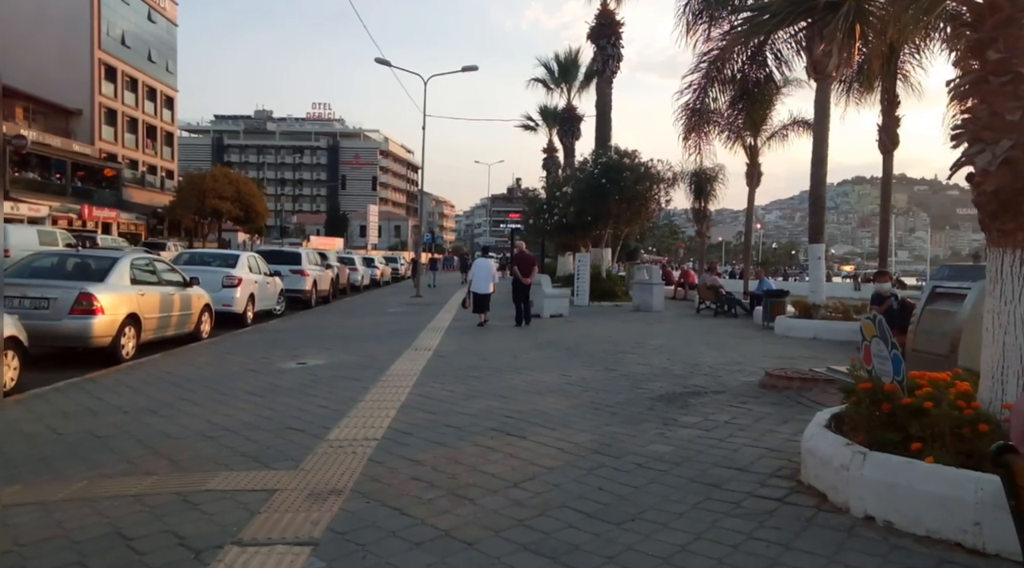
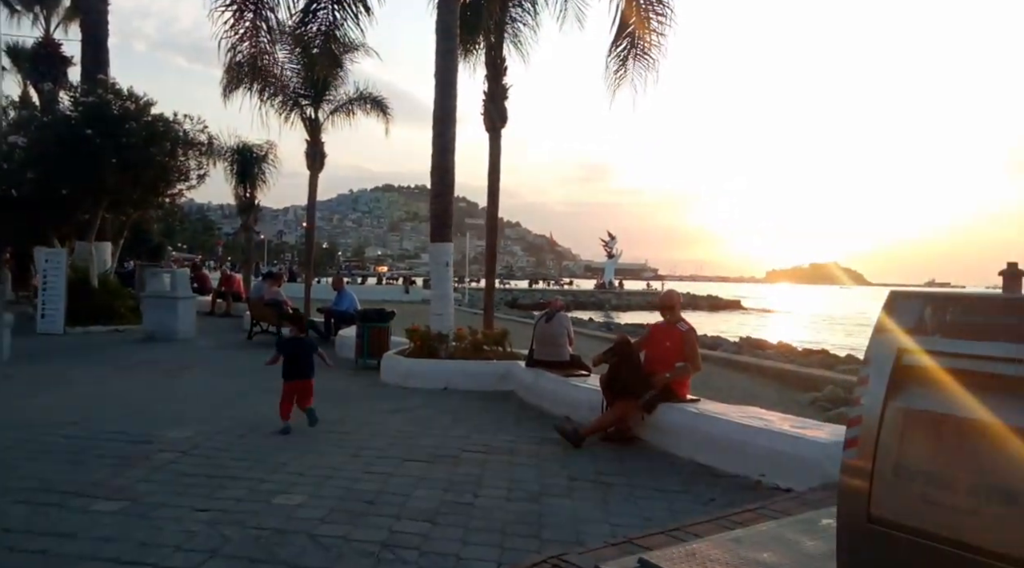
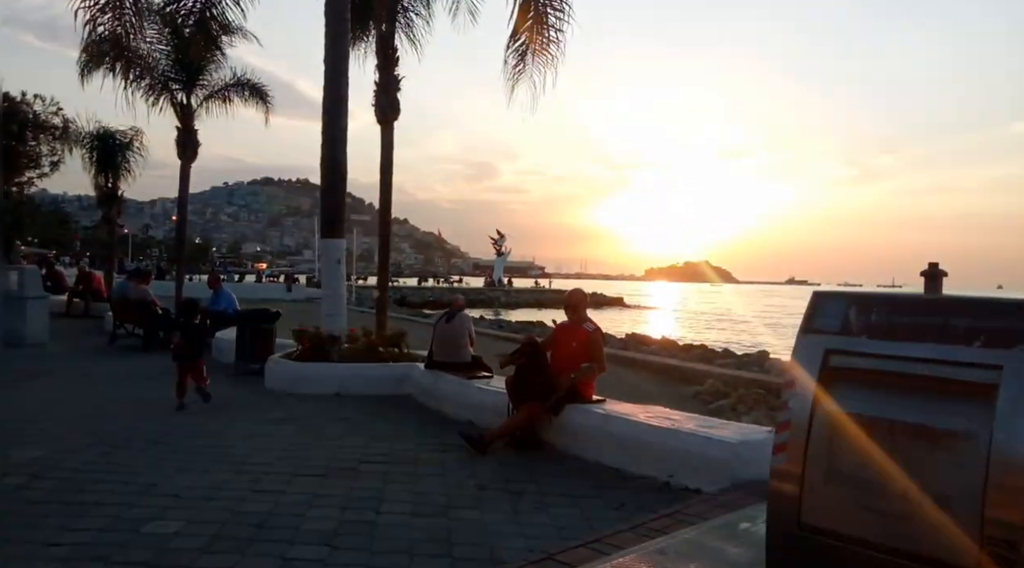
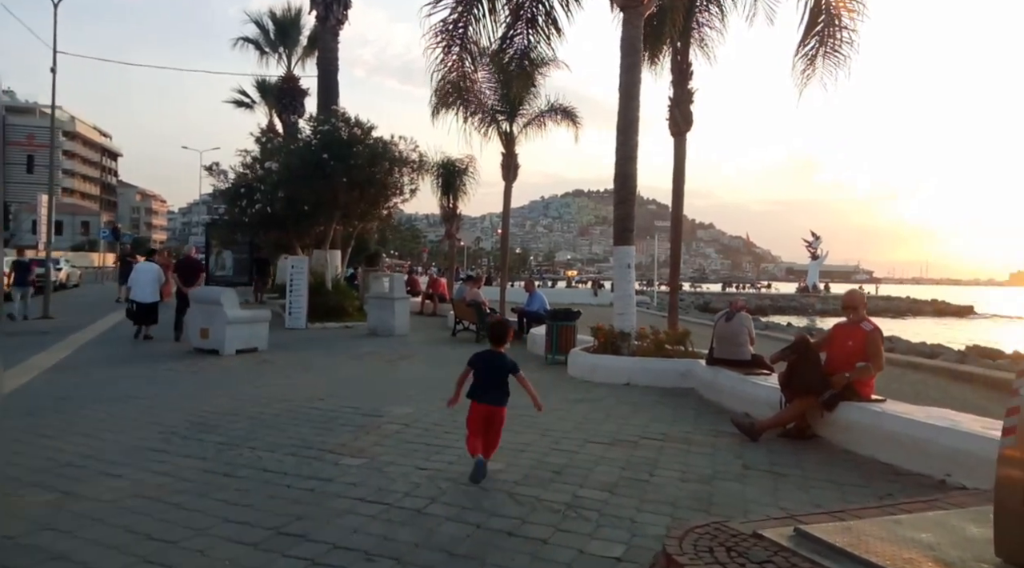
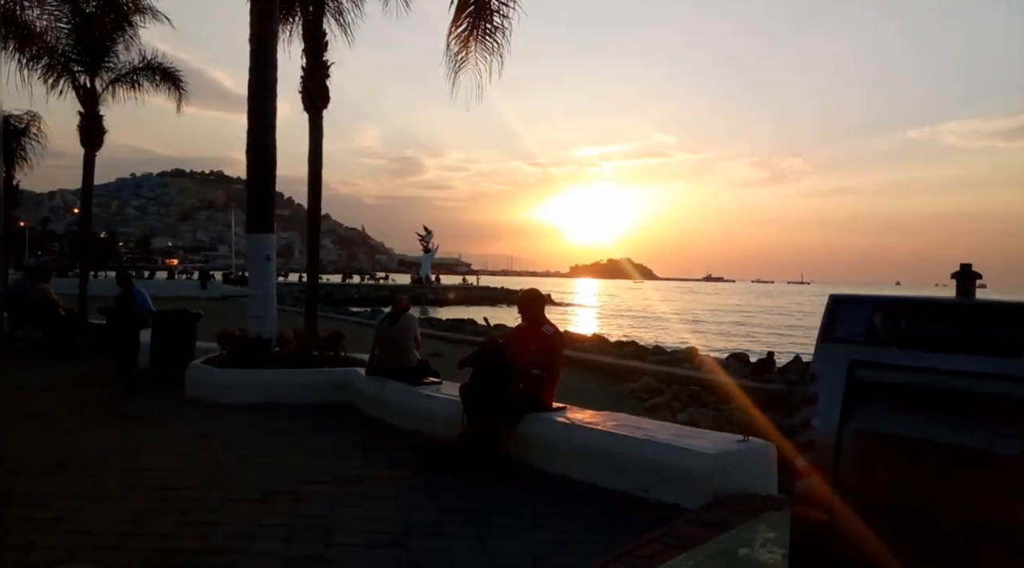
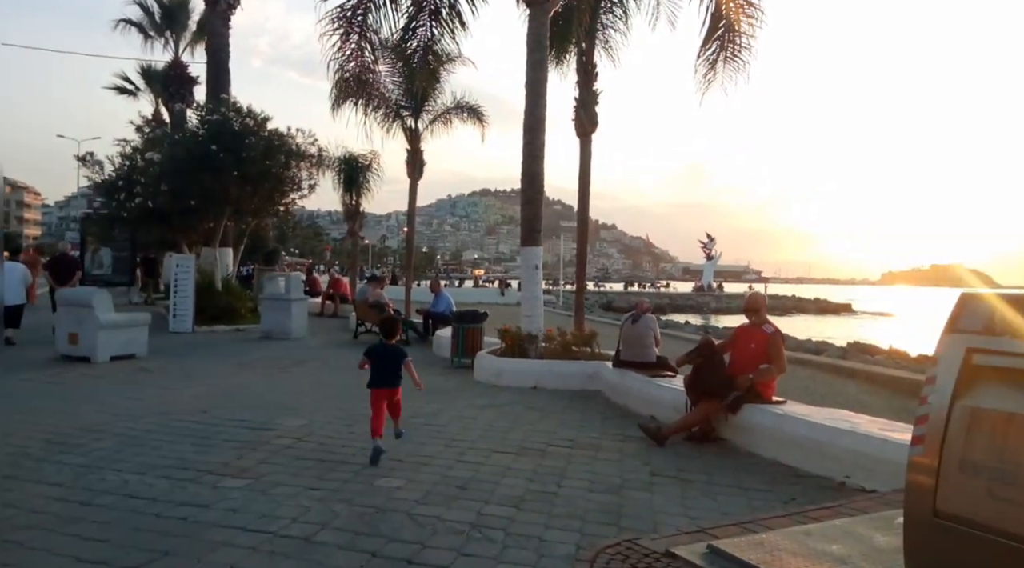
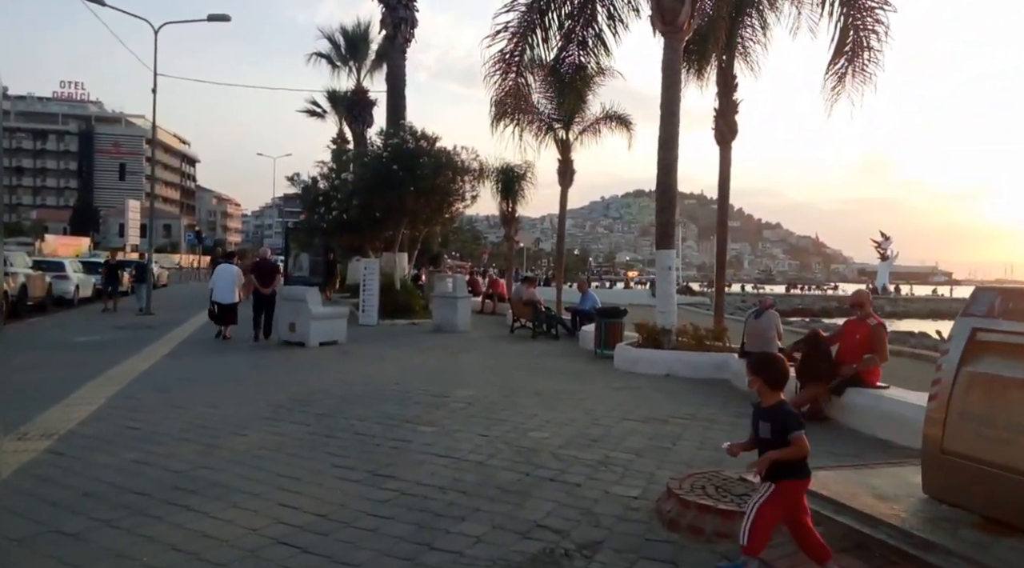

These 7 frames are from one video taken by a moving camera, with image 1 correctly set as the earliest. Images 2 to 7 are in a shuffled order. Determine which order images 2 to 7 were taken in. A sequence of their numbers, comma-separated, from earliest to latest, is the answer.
7, 4, 6, 2, 3, 5
